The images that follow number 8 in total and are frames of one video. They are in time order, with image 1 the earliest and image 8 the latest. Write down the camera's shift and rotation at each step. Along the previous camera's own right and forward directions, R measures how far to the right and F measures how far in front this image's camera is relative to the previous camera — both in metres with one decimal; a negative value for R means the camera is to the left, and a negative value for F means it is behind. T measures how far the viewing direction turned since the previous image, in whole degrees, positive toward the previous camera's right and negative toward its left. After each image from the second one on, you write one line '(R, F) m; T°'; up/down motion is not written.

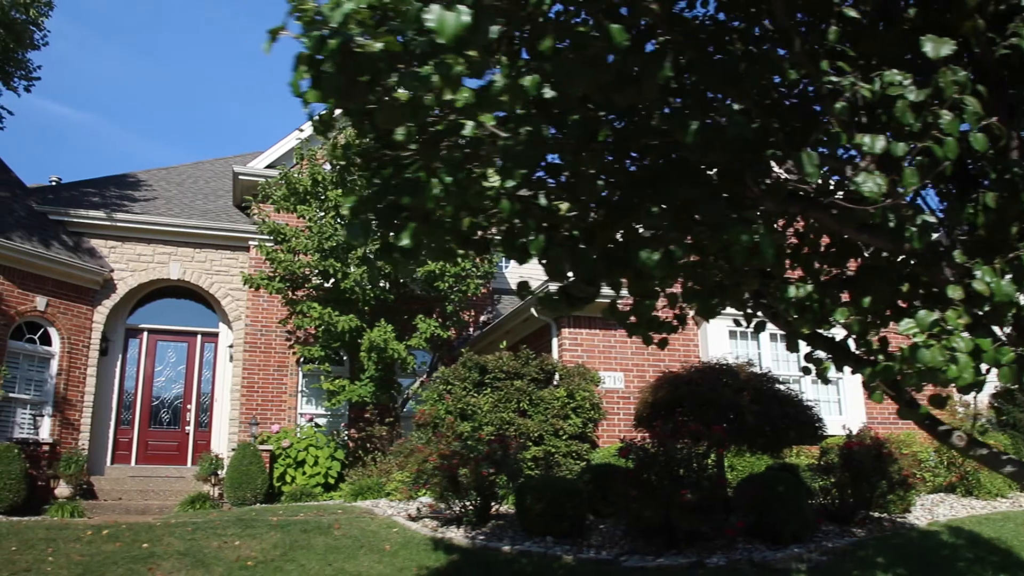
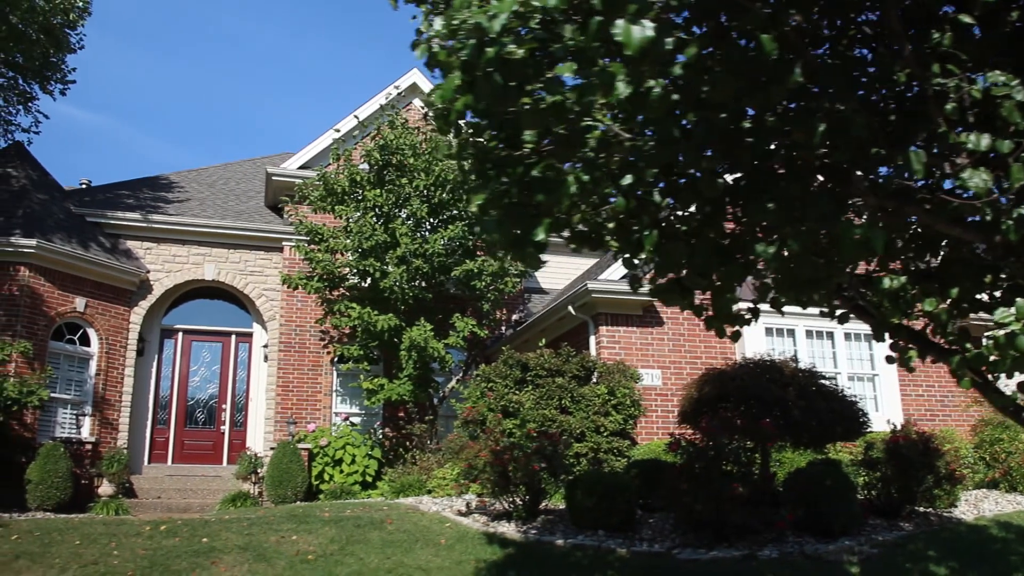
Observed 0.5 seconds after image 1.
(-0.4, -0.1) m; -1°
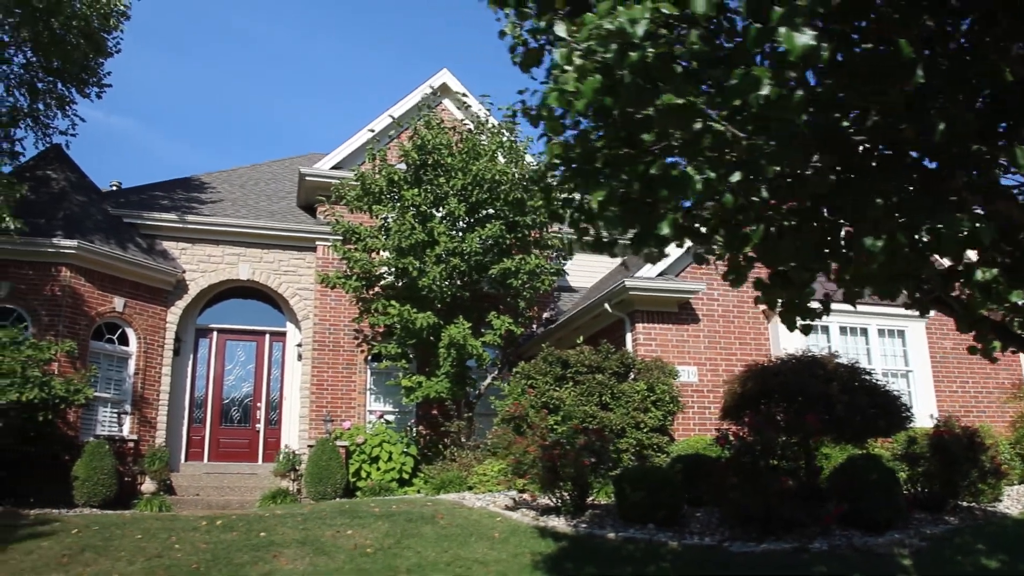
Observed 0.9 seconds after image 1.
(-0.4, -0.1) m; -1°
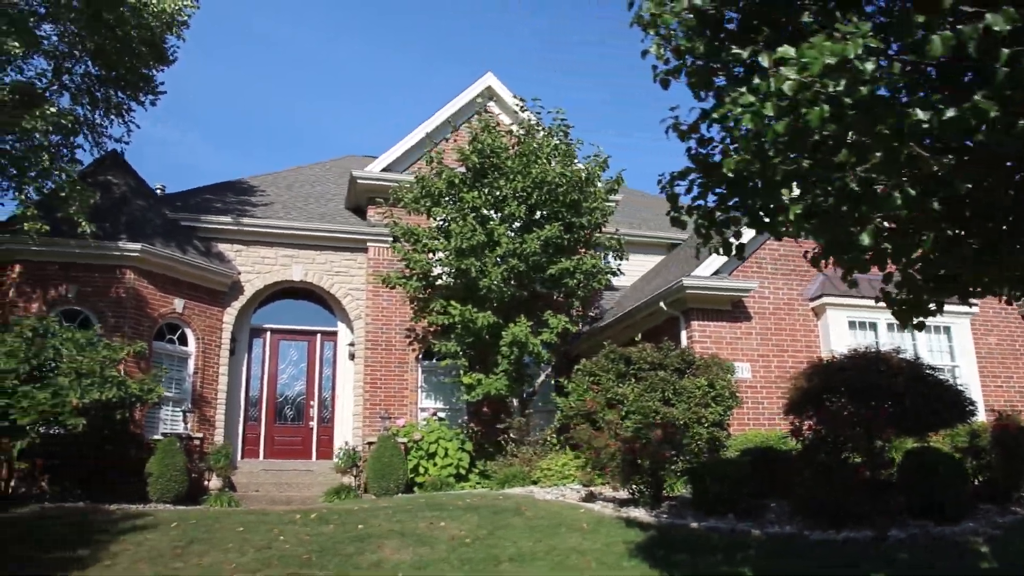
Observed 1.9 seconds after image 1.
(-0.9, -0.4) m; 0°
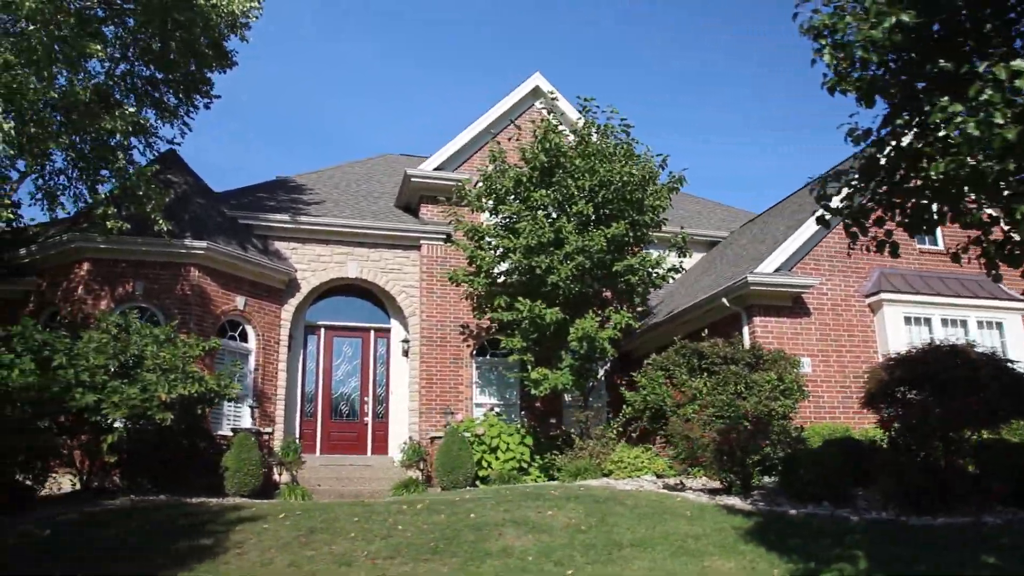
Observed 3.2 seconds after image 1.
(-1.3, -0.3) m; +1°
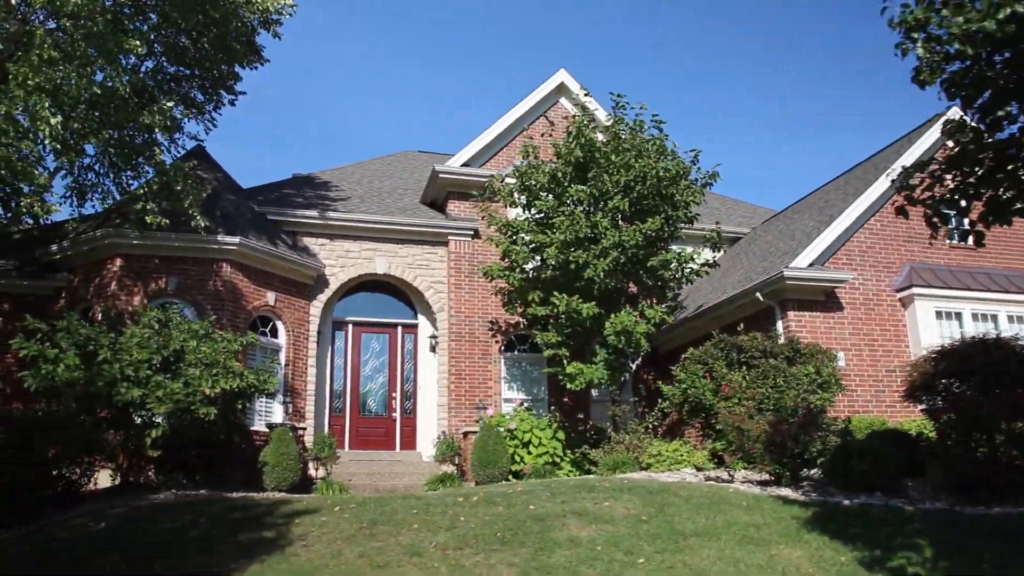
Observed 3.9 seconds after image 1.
(-0.7, -0.1) m; +1°
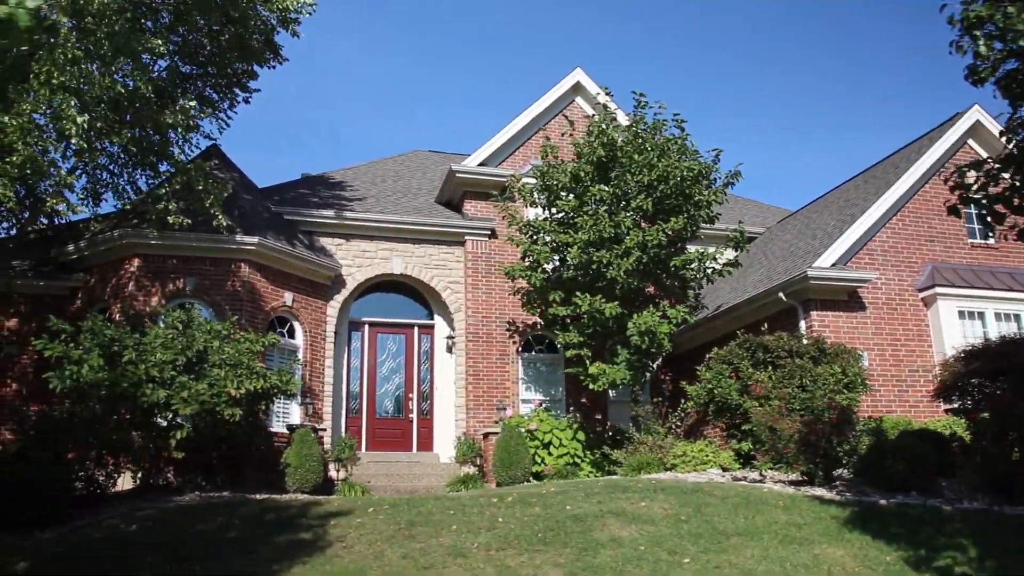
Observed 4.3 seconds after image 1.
(-0.5, +0.1) m; 0°
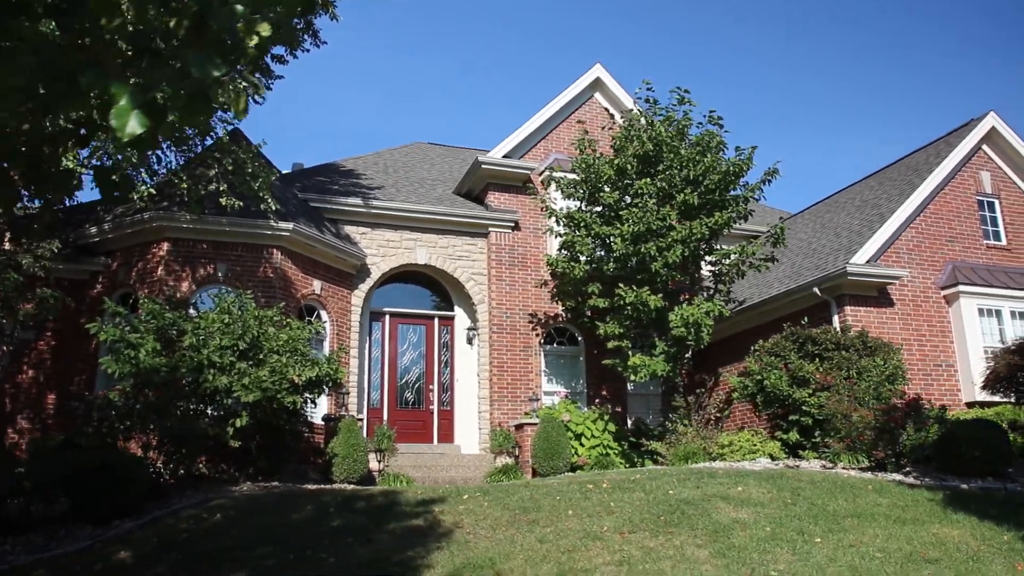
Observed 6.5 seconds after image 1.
(-2.0, +0.1) m; +5°
